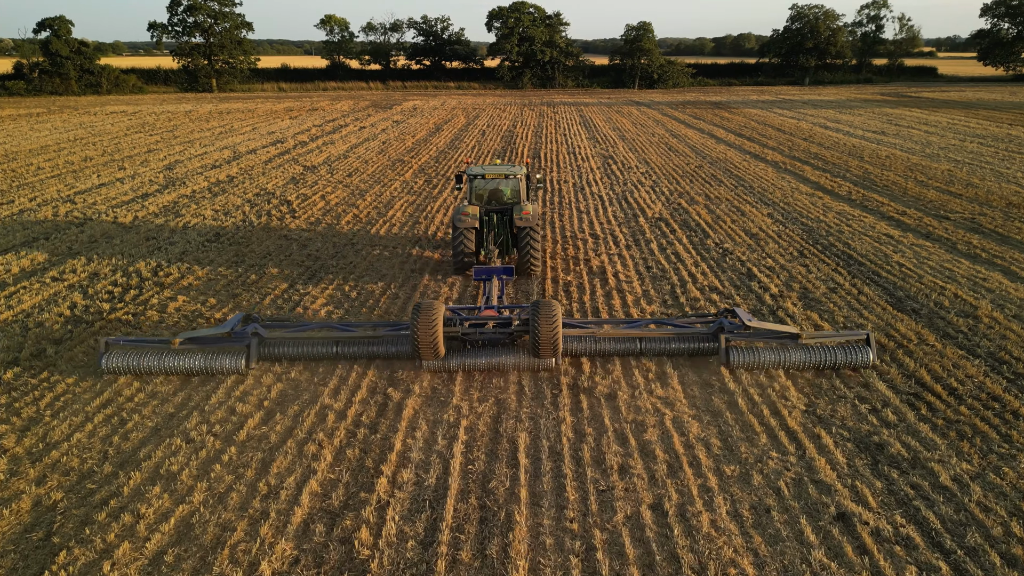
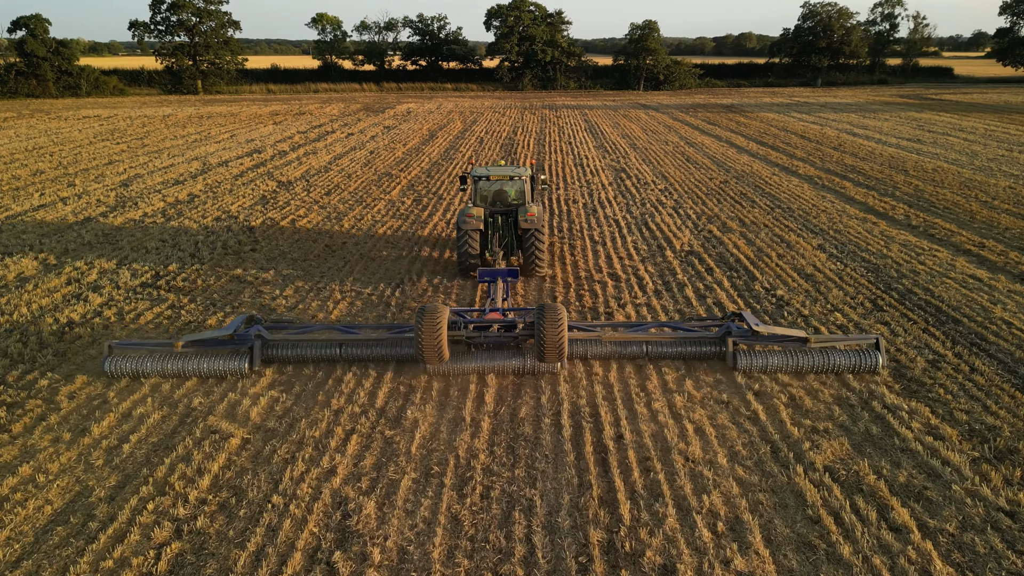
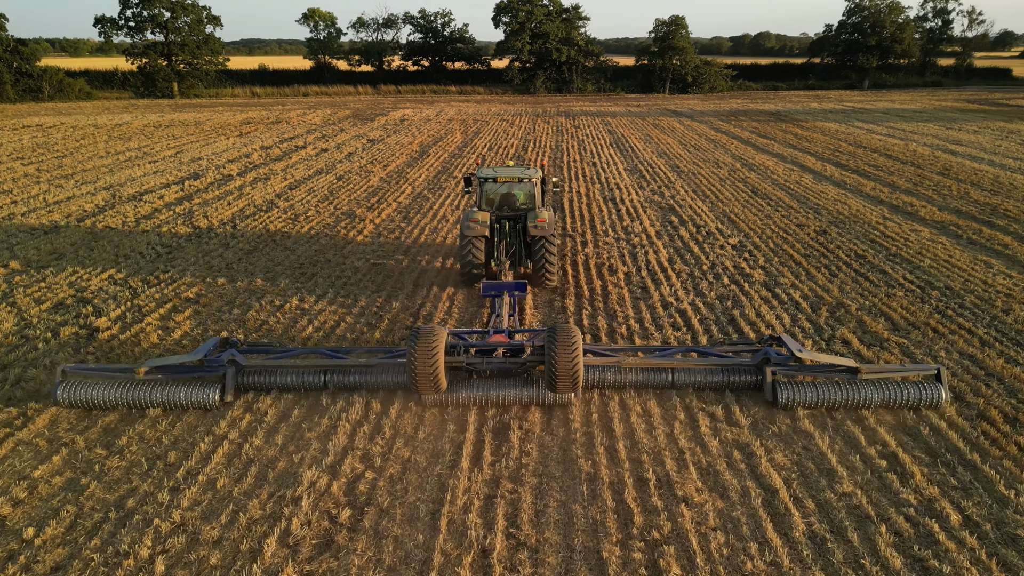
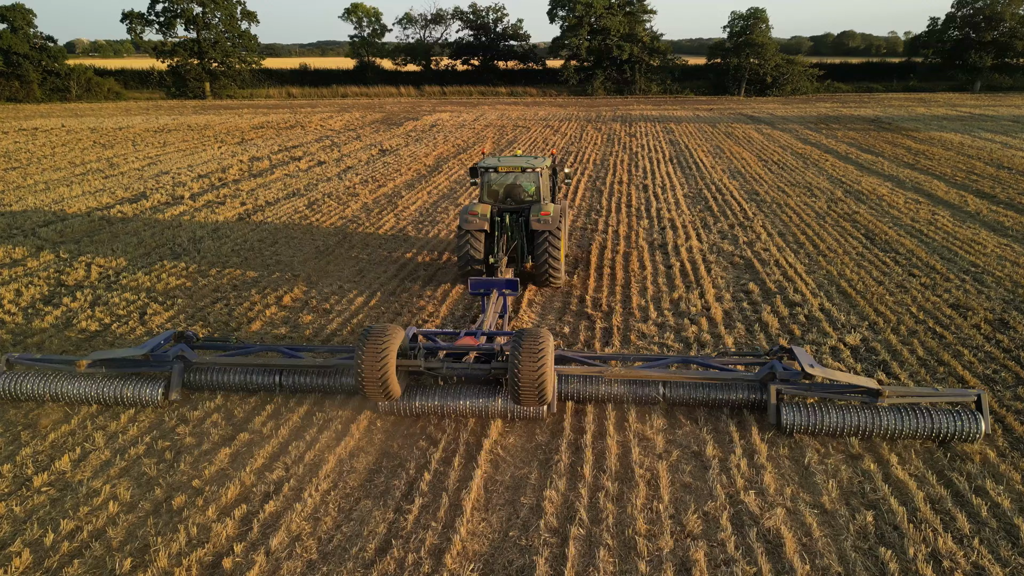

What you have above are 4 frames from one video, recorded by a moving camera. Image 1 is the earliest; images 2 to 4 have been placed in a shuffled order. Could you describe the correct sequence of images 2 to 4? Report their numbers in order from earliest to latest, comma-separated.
2, 3, 4
